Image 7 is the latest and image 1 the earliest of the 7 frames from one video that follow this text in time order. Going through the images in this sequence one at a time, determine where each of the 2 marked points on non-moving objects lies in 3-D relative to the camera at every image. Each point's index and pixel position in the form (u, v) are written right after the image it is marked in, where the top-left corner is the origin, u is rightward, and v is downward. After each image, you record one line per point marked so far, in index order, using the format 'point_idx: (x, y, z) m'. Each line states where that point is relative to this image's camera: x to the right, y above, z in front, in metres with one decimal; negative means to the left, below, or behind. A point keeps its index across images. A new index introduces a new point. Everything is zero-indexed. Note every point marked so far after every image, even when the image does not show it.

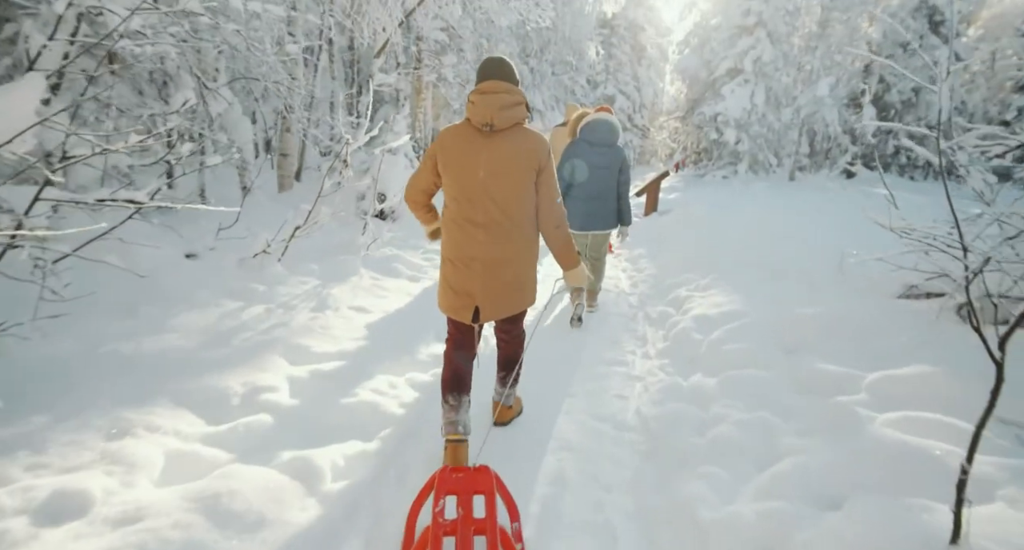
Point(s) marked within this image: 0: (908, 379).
0: (+2.2, -0.6, +3.0) m
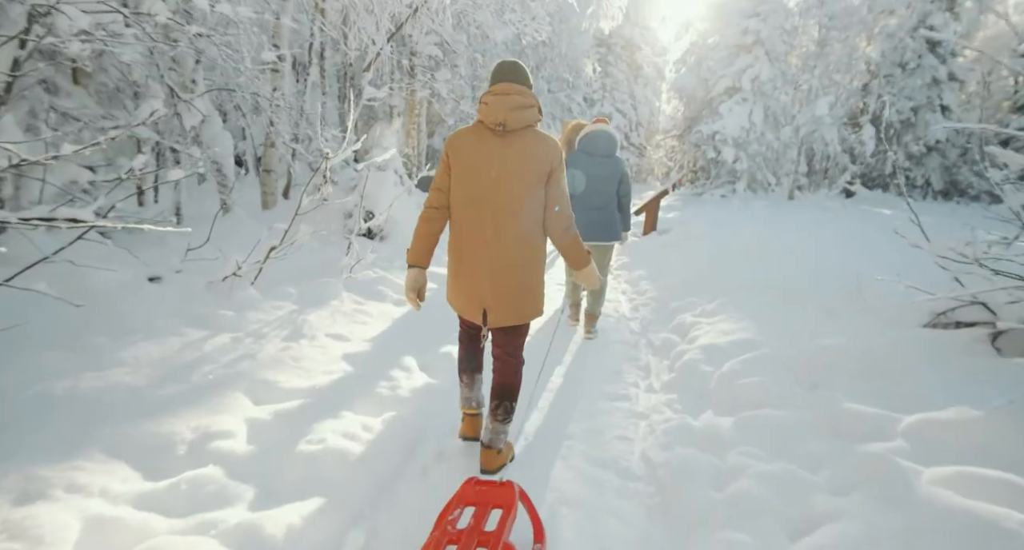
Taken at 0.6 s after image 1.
0: (+2.2, -0.7, +2.6) m
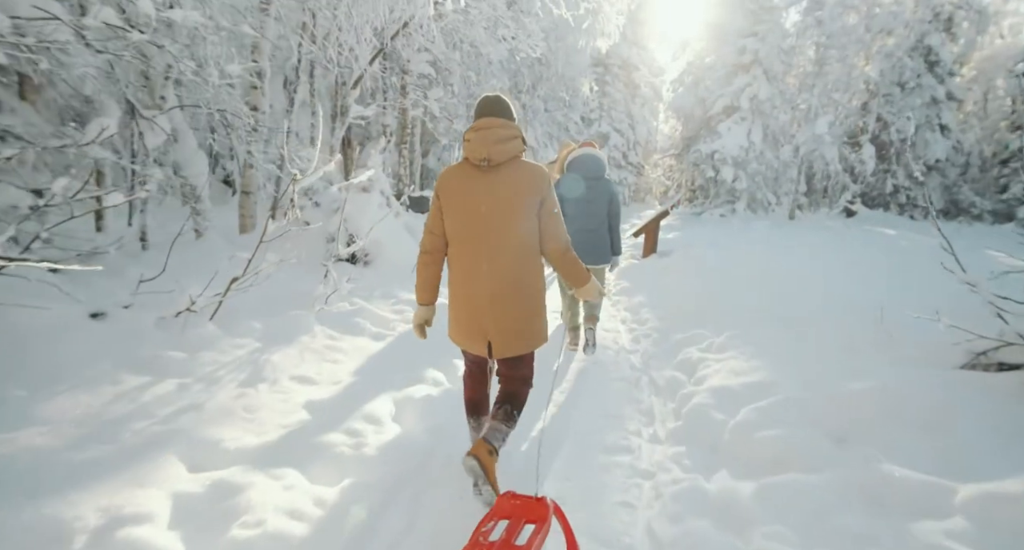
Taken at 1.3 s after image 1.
0: (+2.1, -0.9, +2.2) m
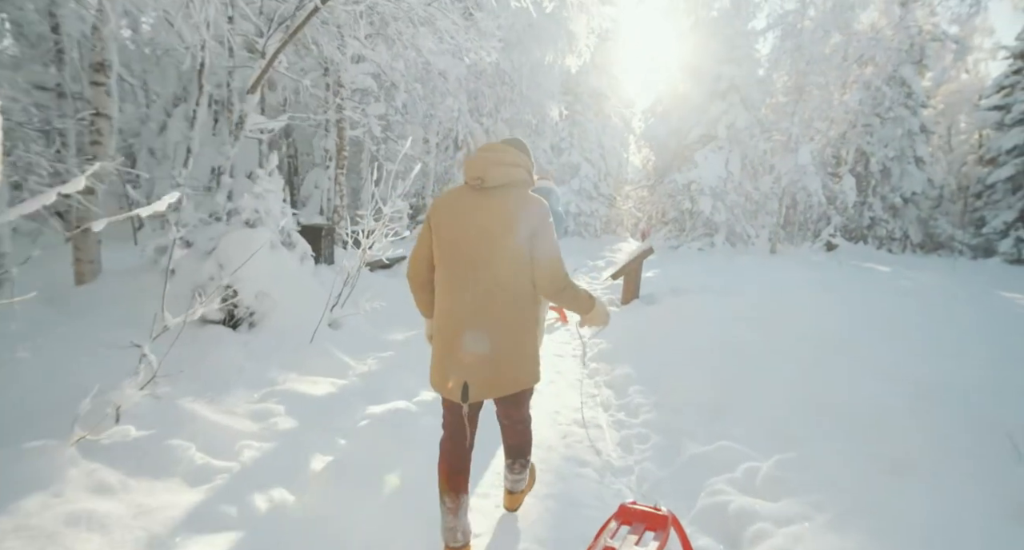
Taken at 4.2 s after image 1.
0: (+1.8, -1.3, +0.5) m
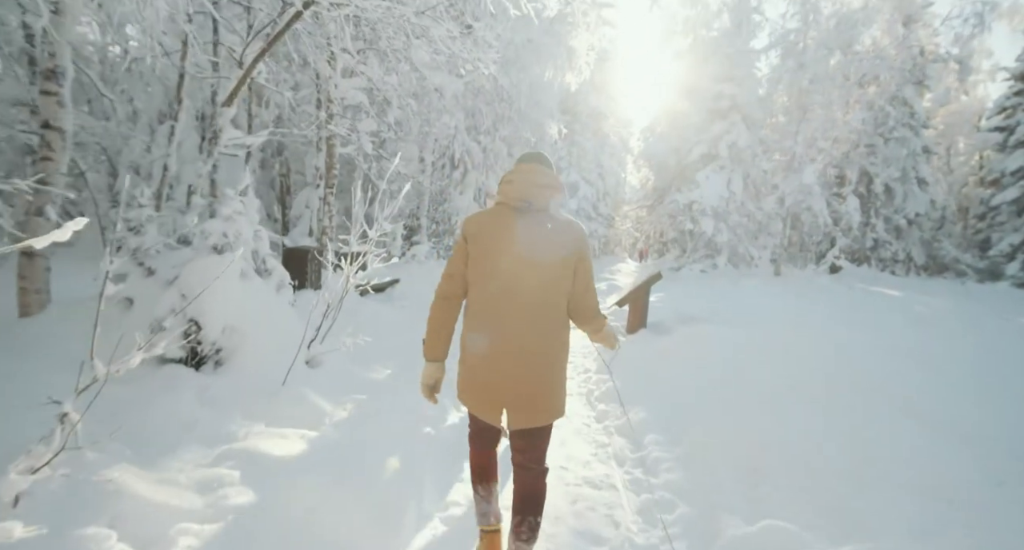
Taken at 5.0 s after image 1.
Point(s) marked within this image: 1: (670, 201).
0: (+1.8, -1.4, -0.1) m
1: (+5.8, +2.8, +19.7) m
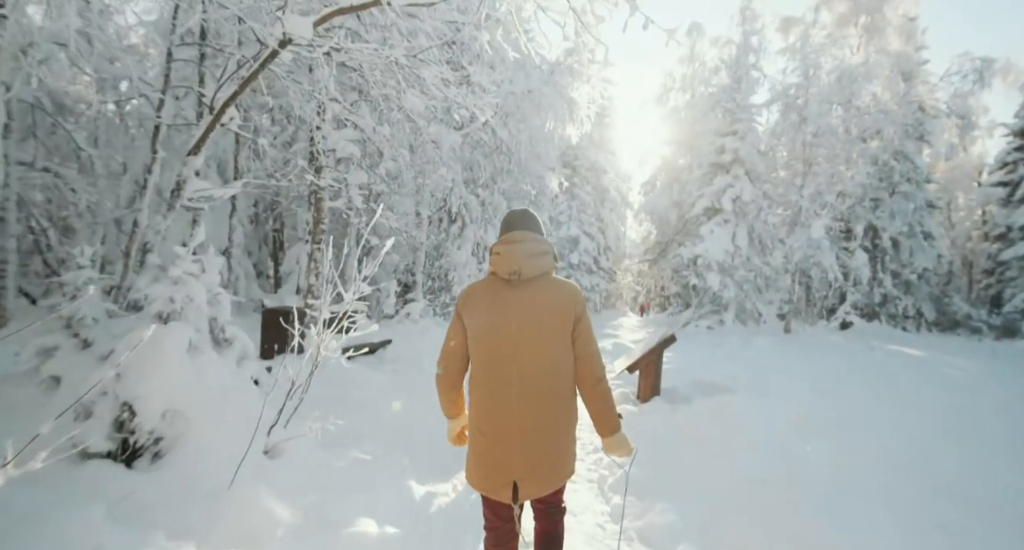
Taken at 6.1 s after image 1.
0: (+1.8, -1.4, -0.9) m
1: (+5.8, +0.7, +19.2) m
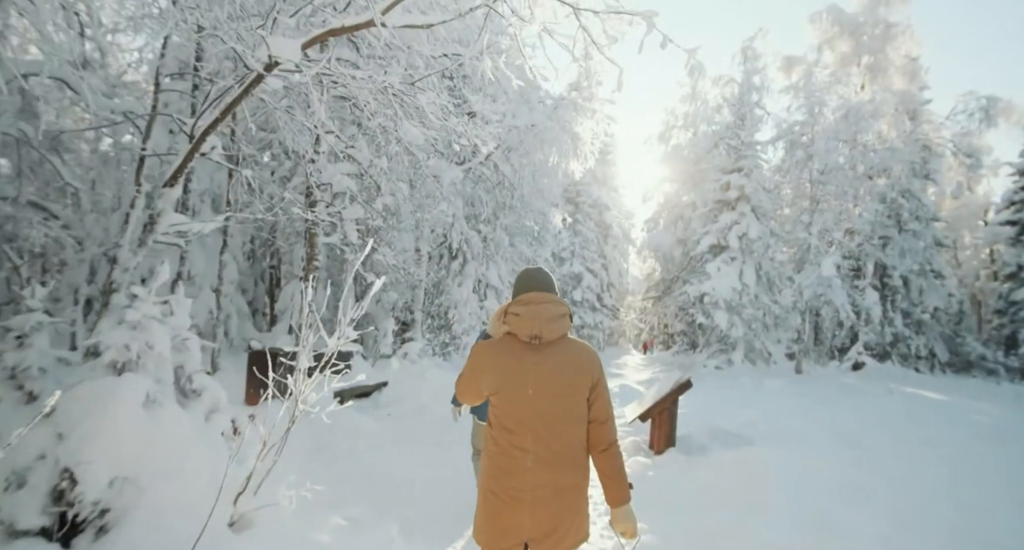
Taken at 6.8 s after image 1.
0: (+1.8, -1.4, -1.5) m
1: (+5.9, -0.6, +18.8) m
